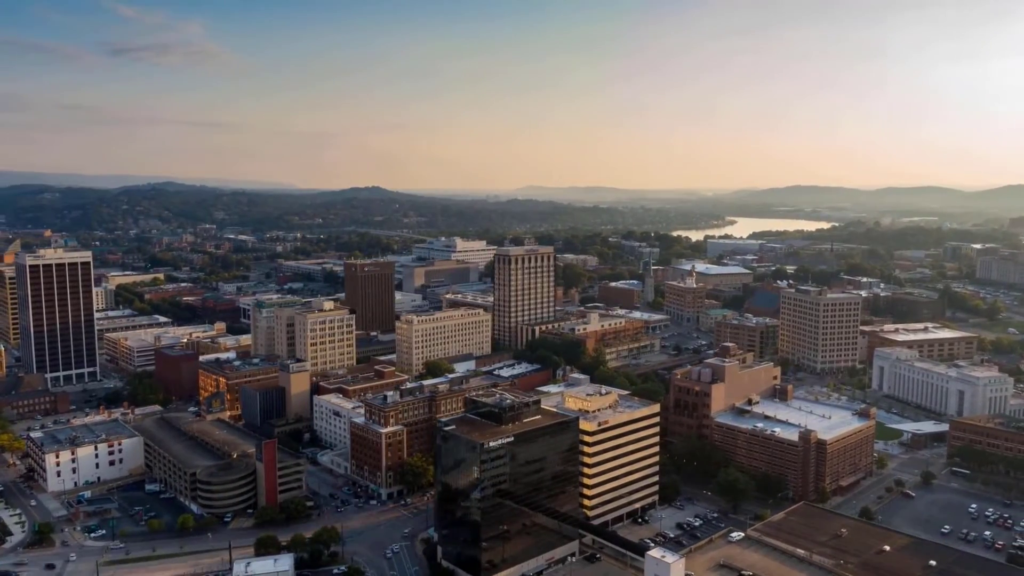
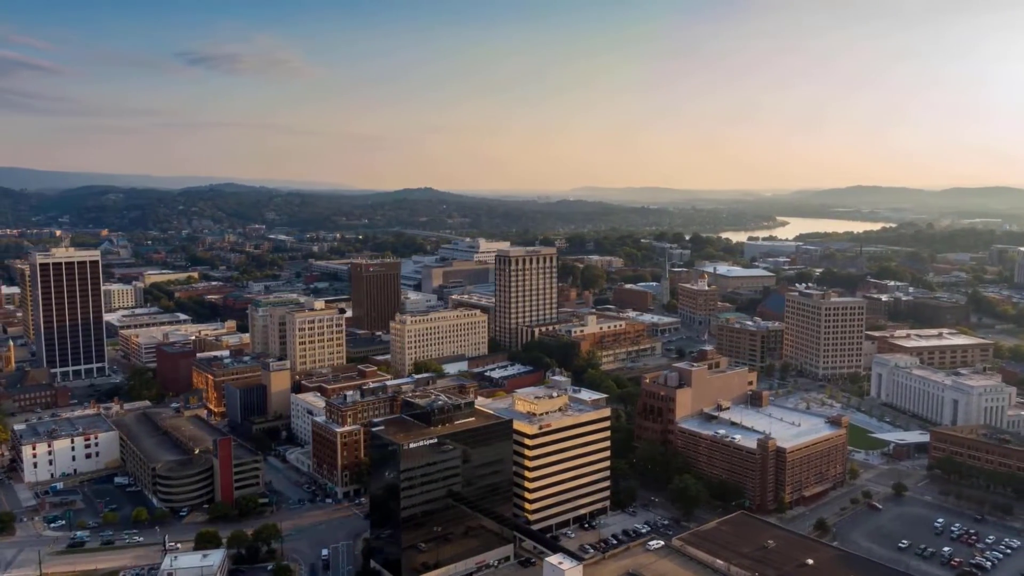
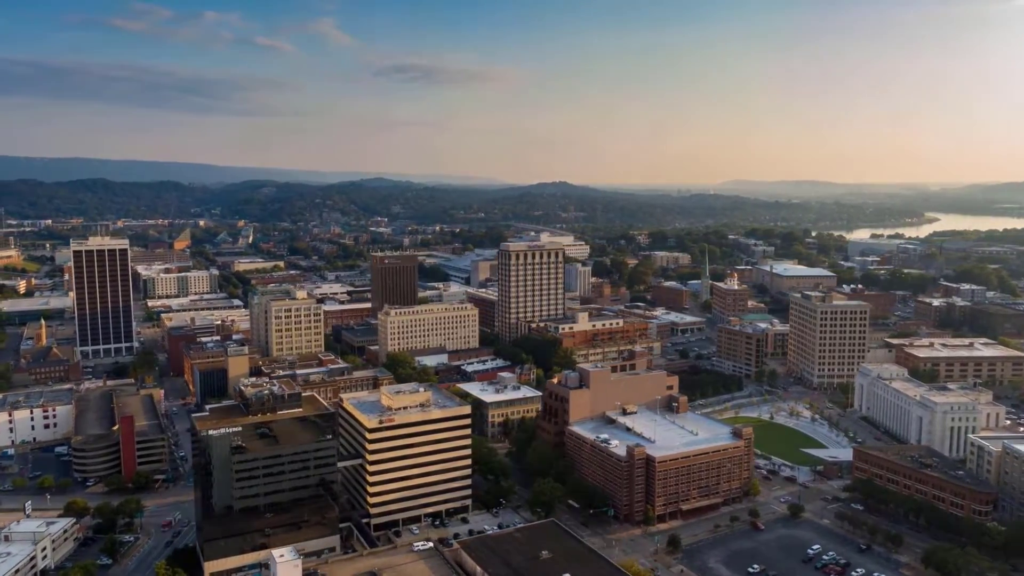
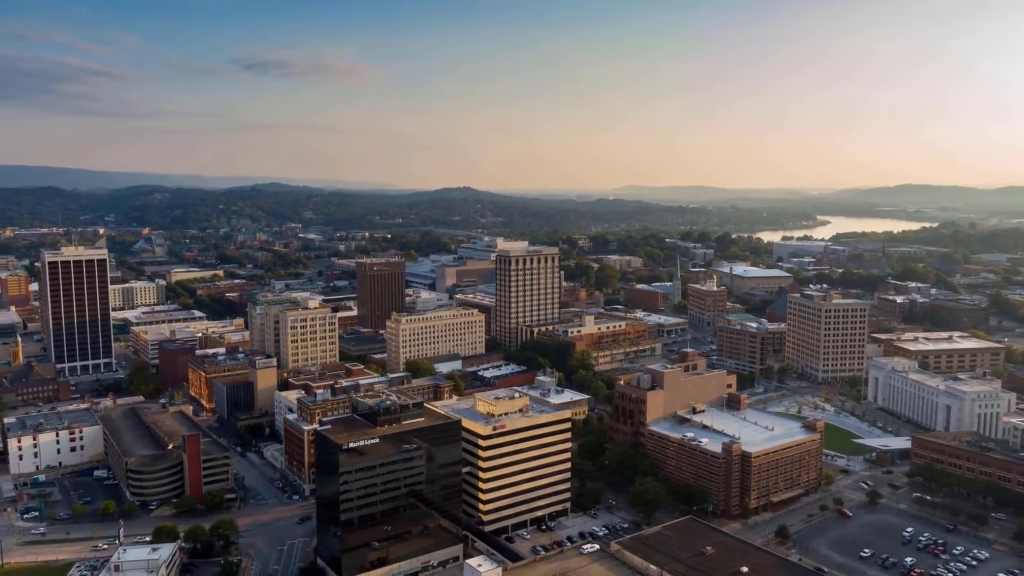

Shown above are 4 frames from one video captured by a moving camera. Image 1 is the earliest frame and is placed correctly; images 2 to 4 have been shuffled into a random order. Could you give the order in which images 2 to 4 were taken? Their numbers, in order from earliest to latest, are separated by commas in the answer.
2, 4, 3
